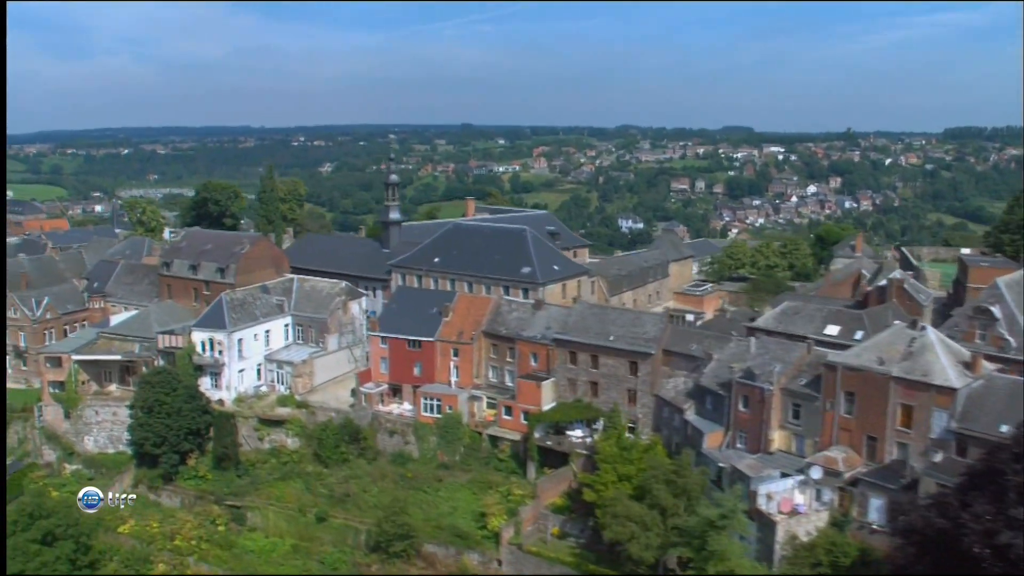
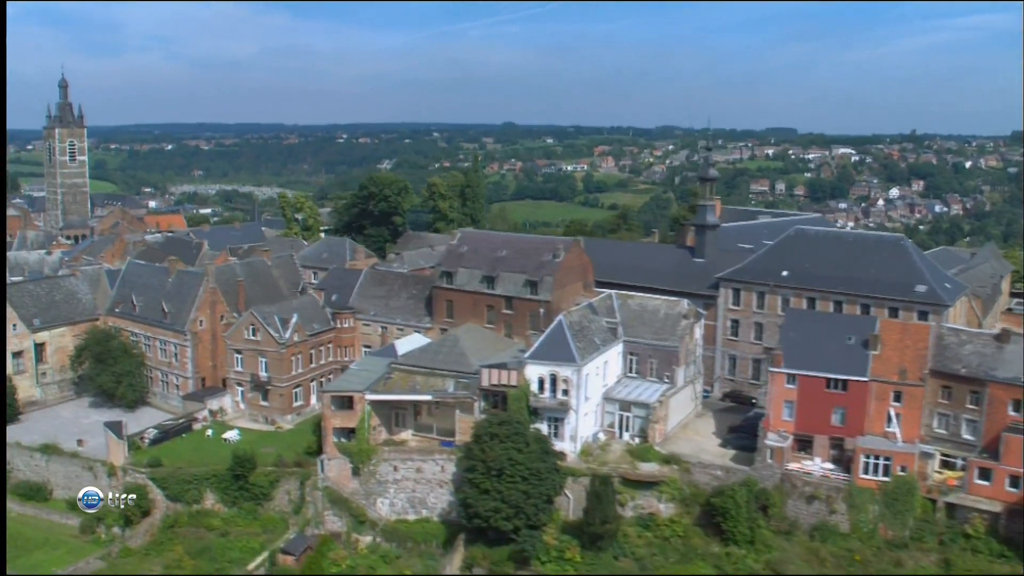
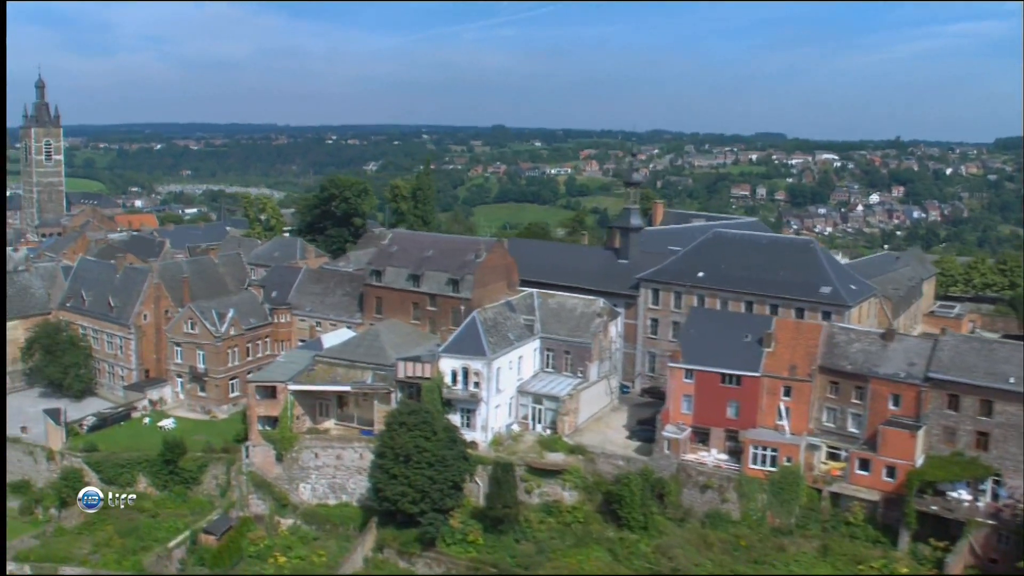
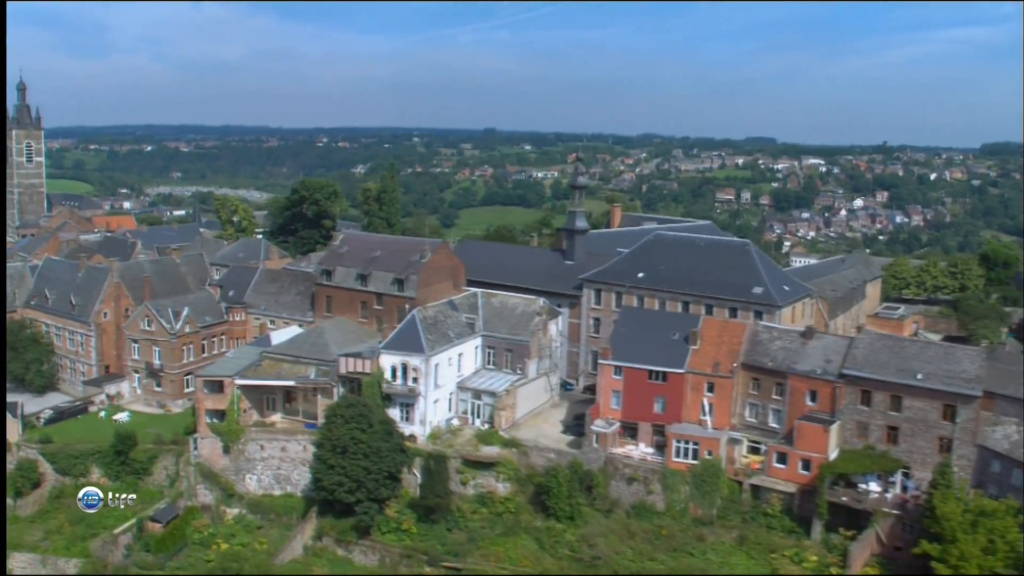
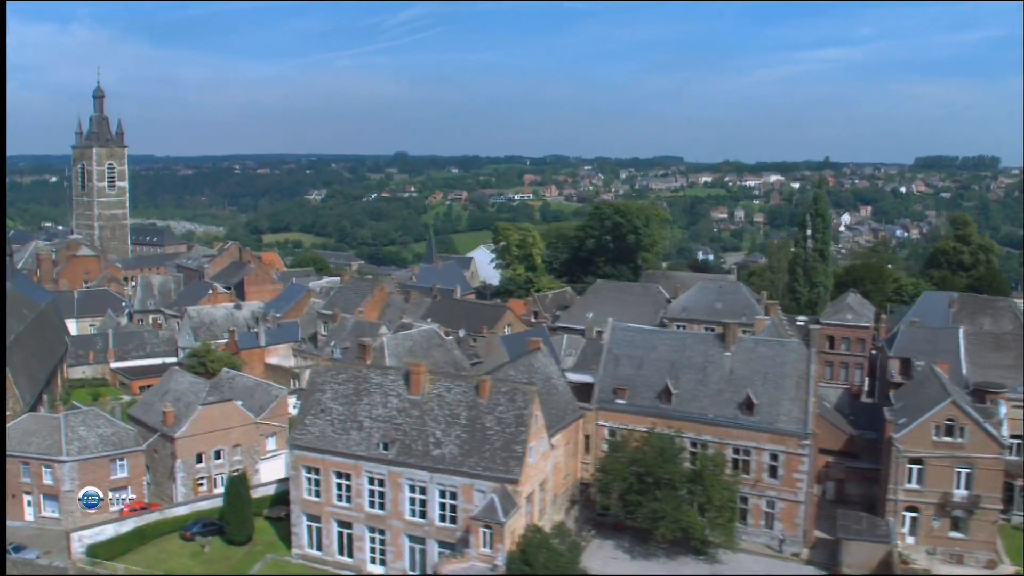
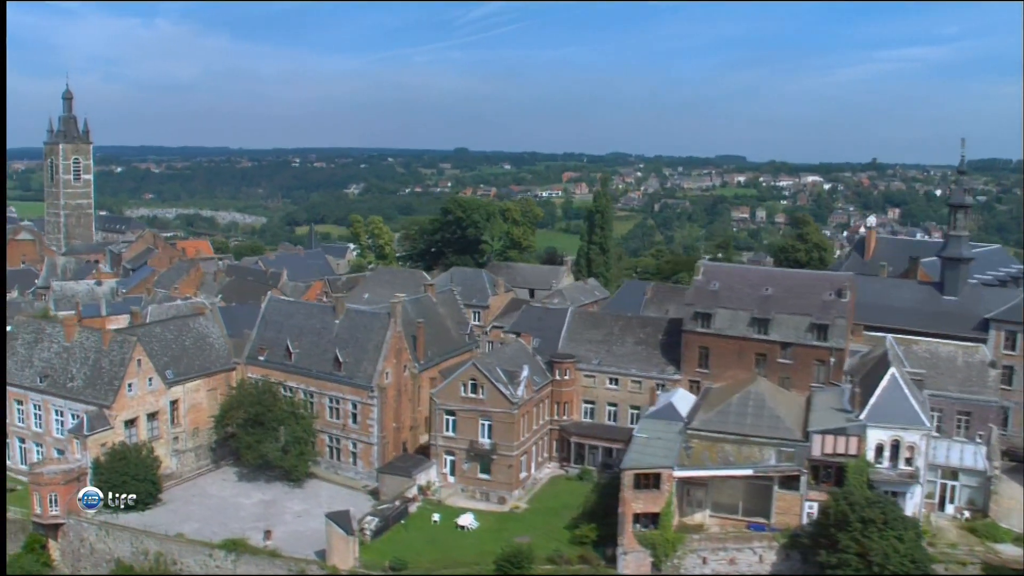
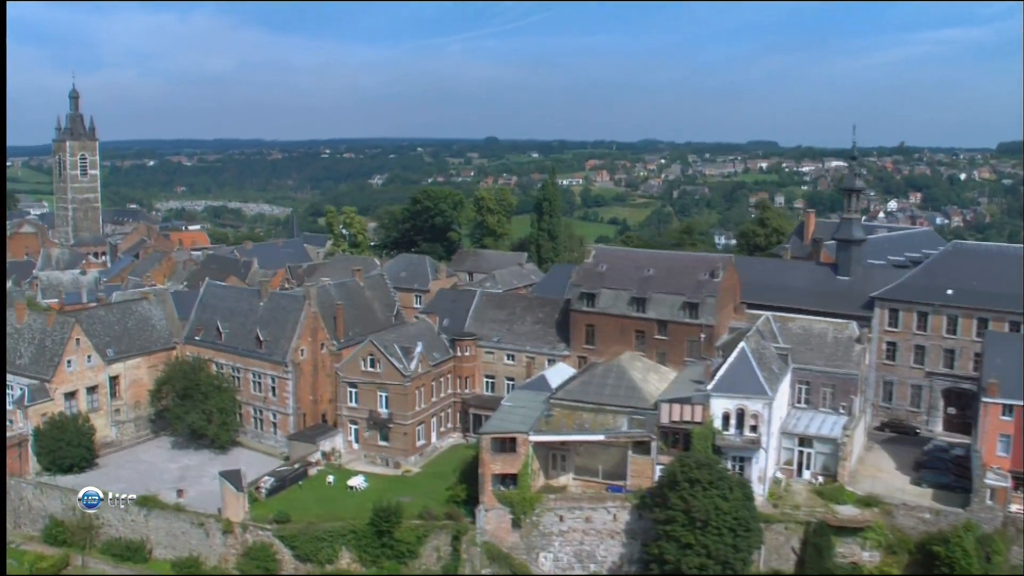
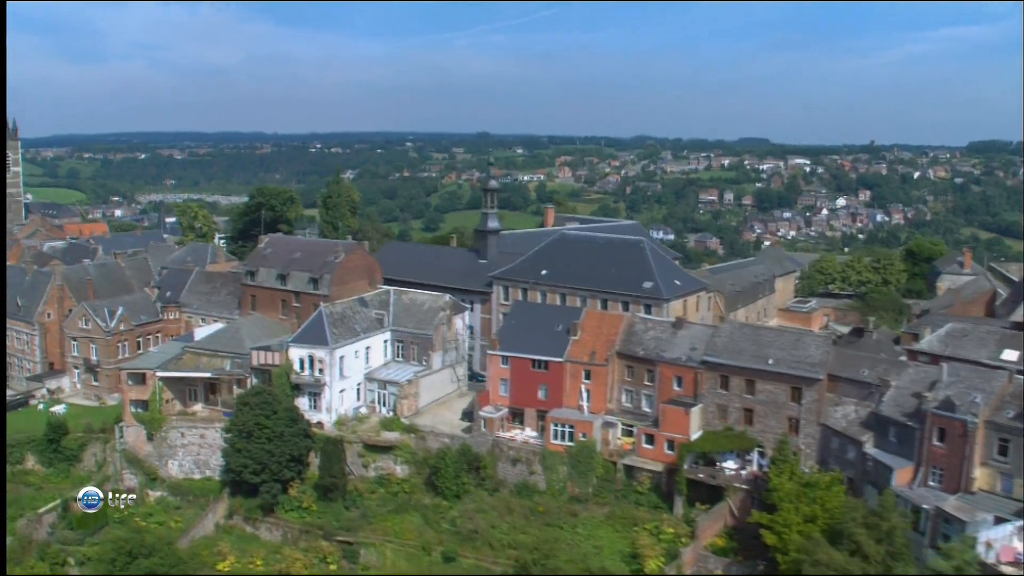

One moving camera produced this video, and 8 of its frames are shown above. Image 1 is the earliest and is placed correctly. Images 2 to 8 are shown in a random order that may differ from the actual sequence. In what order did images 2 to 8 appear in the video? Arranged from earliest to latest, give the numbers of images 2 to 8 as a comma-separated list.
8, 4, 3, 2, 7, 6, 5
